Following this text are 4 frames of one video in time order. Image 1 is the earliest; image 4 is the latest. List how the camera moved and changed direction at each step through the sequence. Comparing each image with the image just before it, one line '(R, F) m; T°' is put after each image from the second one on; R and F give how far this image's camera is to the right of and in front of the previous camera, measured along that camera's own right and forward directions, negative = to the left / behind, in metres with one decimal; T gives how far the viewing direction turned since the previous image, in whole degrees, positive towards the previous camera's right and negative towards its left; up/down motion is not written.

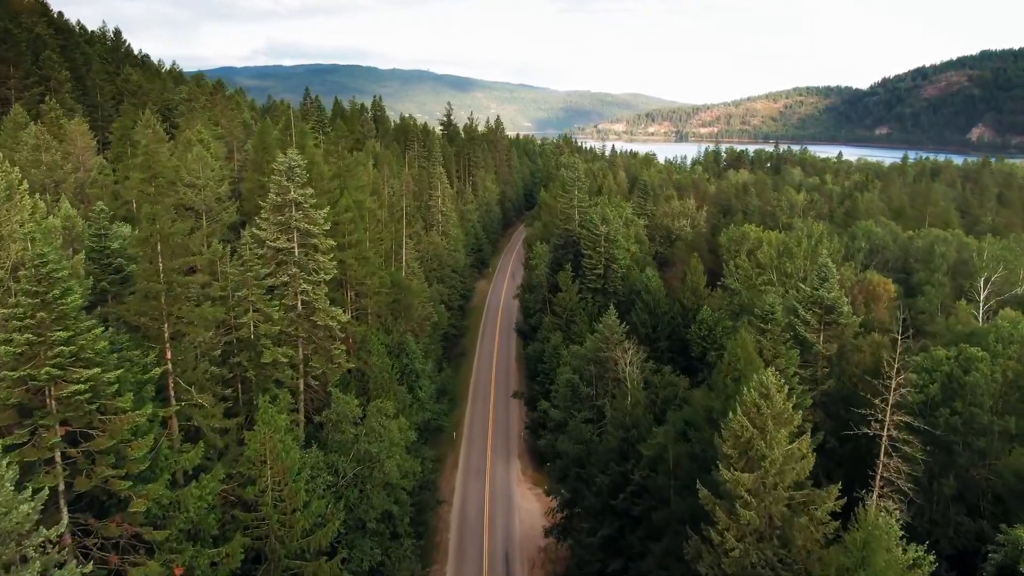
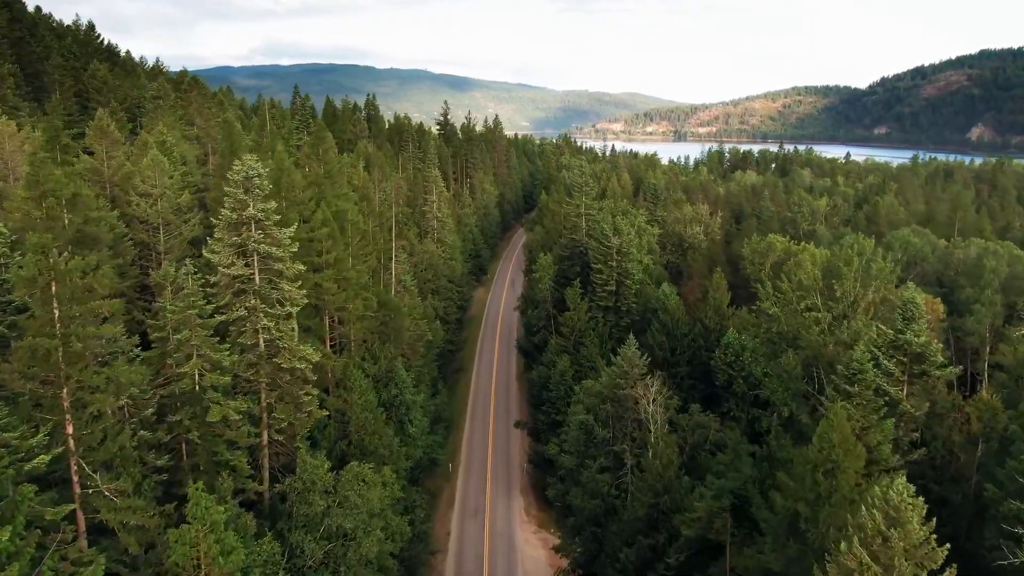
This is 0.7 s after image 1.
(-0.4, +6.2) m; 0°
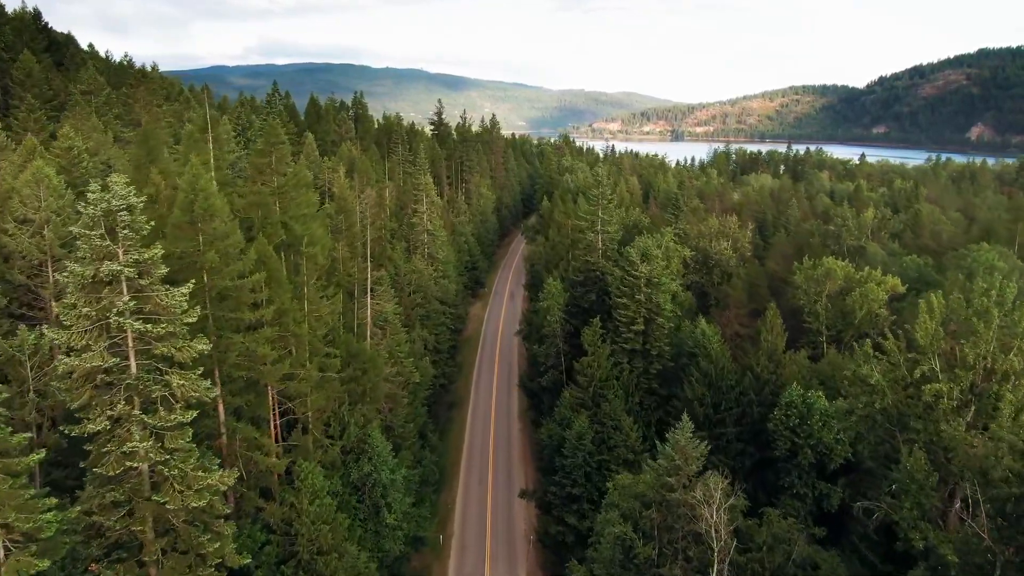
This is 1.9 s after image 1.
(-0.6, +10.5) m; 0°
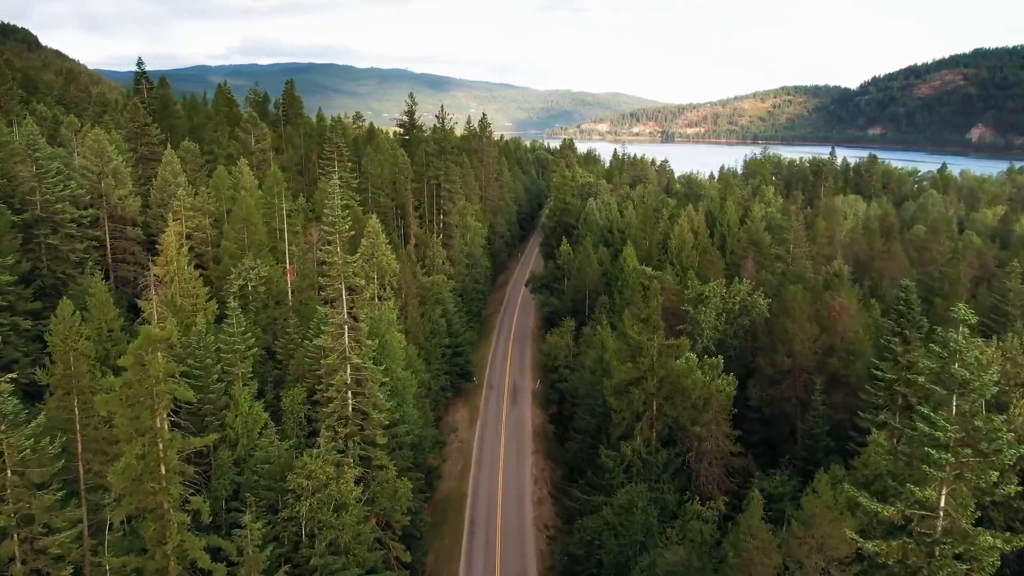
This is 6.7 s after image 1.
(-1.9, +41.7) m; +1°
